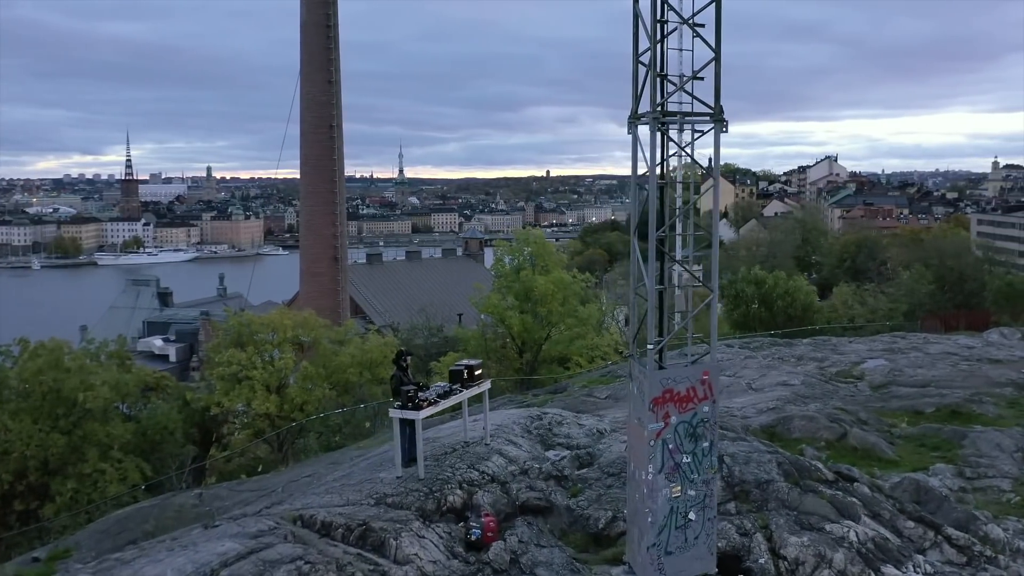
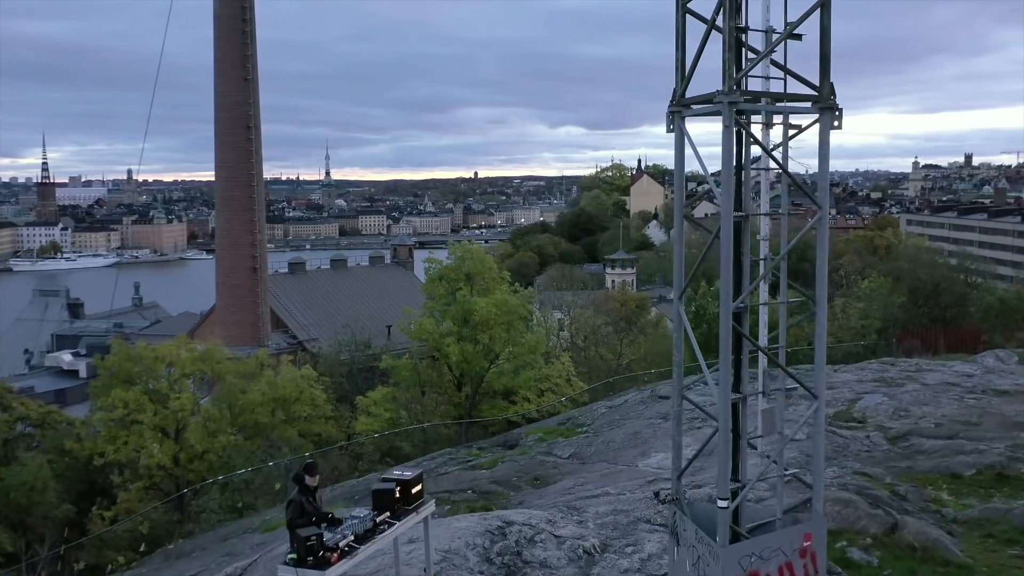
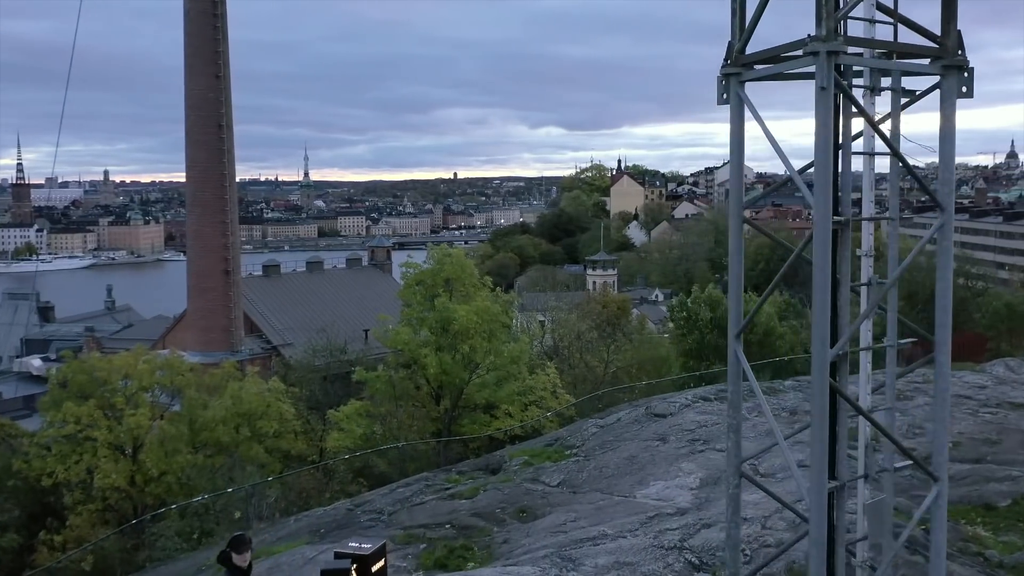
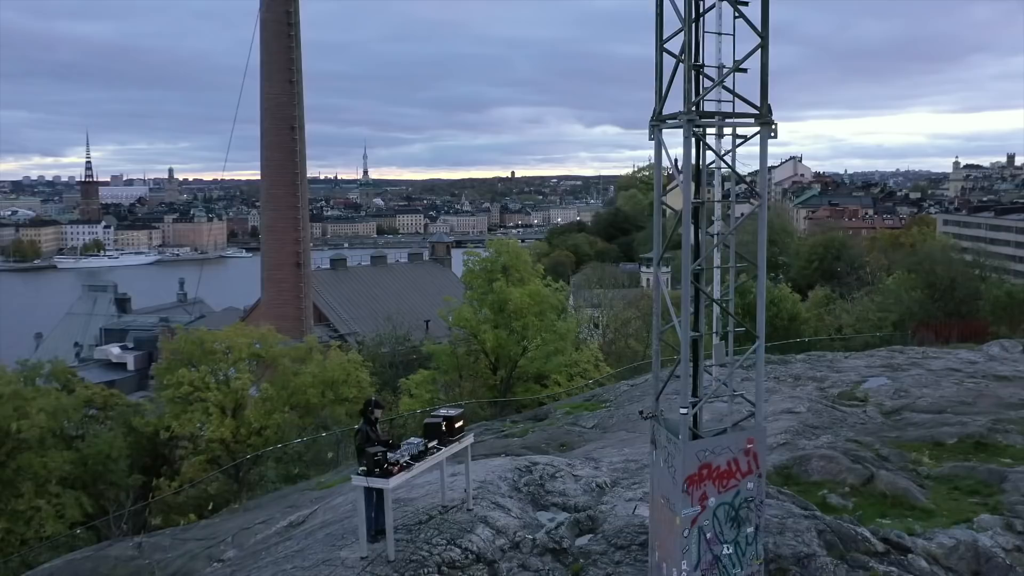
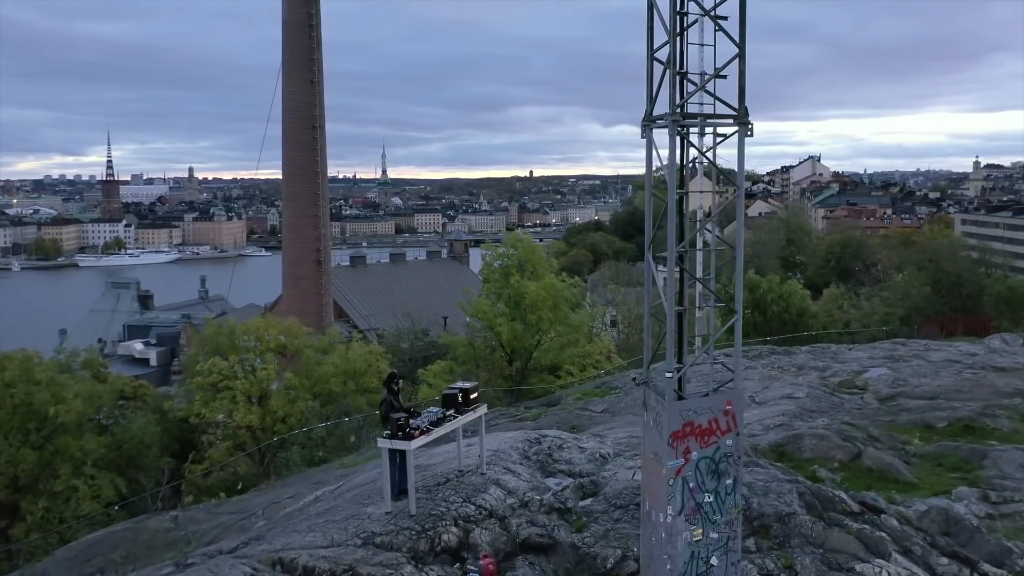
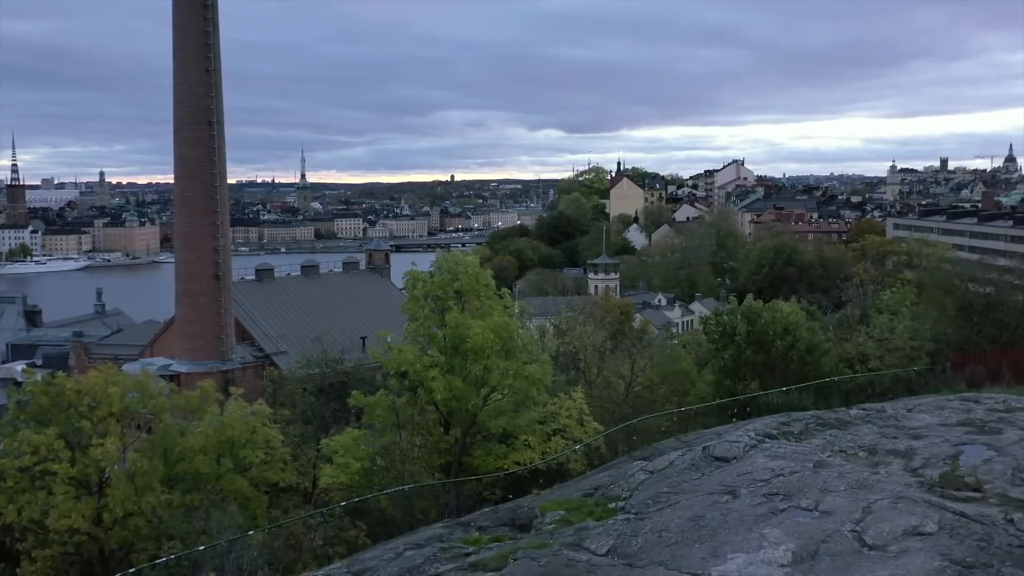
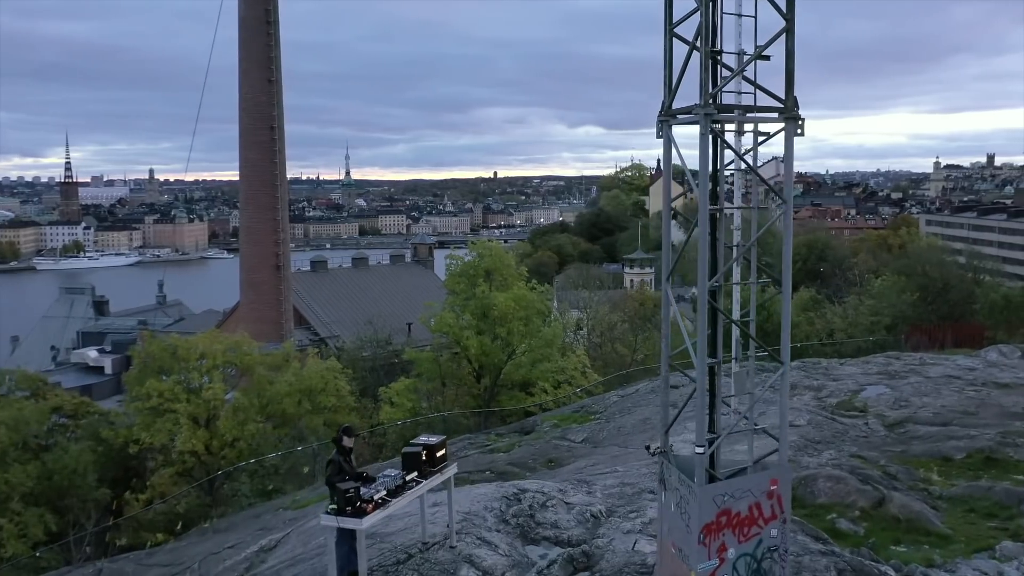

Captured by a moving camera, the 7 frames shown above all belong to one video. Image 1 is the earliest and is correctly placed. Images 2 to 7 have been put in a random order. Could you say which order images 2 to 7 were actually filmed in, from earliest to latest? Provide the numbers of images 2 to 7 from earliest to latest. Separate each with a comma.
5, 4, 7, 2, 3, 6
